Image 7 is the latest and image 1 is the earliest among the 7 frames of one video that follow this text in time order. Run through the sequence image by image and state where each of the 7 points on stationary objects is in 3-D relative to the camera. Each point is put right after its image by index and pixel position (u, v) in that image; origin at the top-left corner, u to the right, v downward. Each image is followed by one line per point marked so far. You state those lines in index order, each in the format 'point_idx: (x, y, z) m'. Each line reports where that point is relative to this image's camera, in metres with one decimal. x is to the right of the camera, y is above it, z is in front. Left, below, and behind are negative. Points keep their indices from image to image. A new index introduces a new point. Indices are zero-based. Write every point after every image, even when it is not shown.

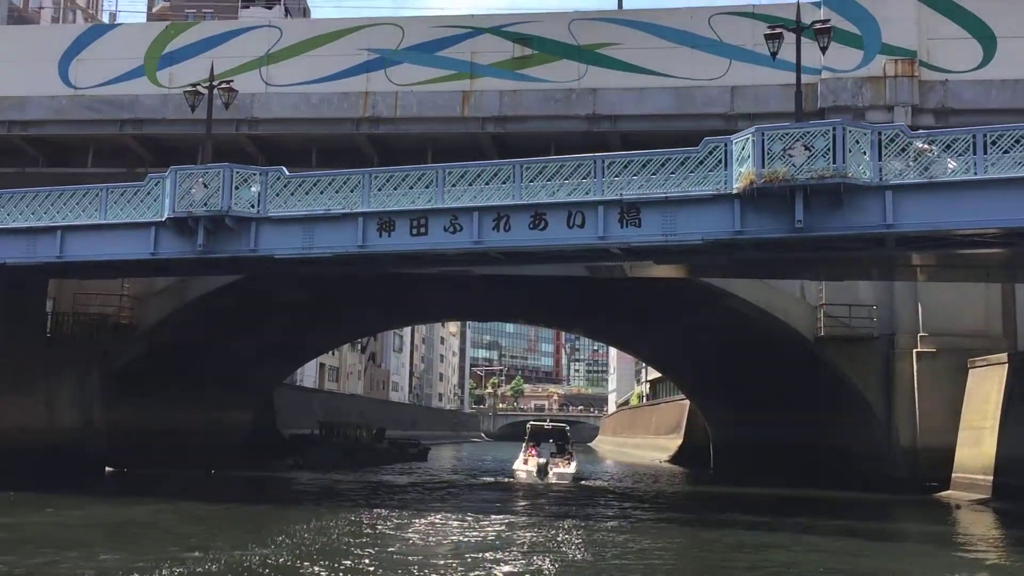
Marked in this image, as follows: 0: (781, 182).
0: (+4.9, +1.9, +18.1) m
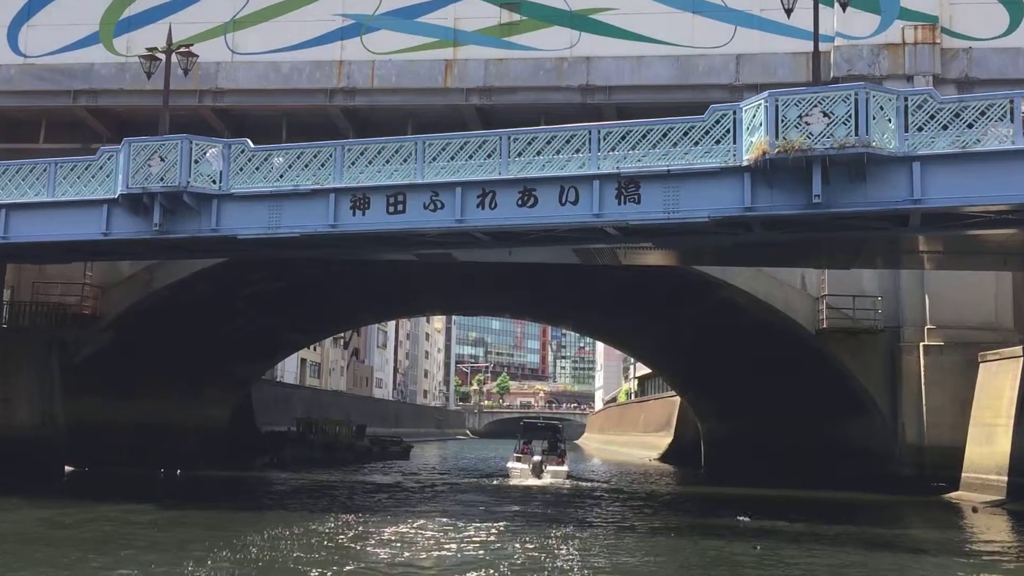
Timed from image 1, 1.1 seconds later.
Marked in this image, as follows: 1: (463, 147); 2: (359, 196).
0: (+4.6, +2.2, +16.3) m
1: (-0.9, +2.7, +19.0) m
2: (-3.0, +1.8, +19.5) m
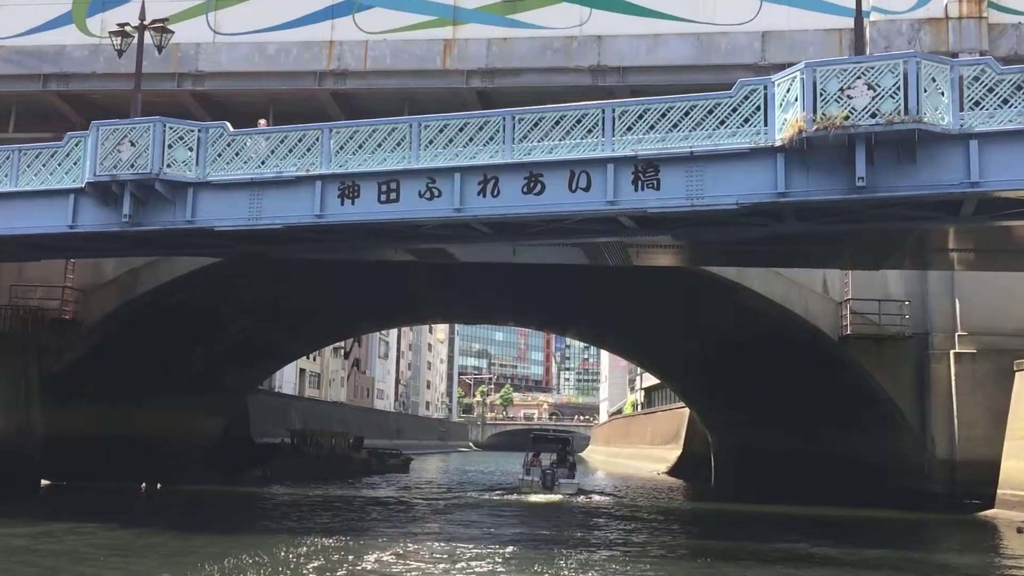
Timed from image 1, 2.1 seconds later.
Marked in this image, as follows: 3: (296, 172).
0: (+4.7, +2.3, +14.5) m
1: (-0.9, +2.7, +17.2) m
2: (-2.9, +1.9, +17.7) m
3: (-3.9, +2.1, +17.8) m
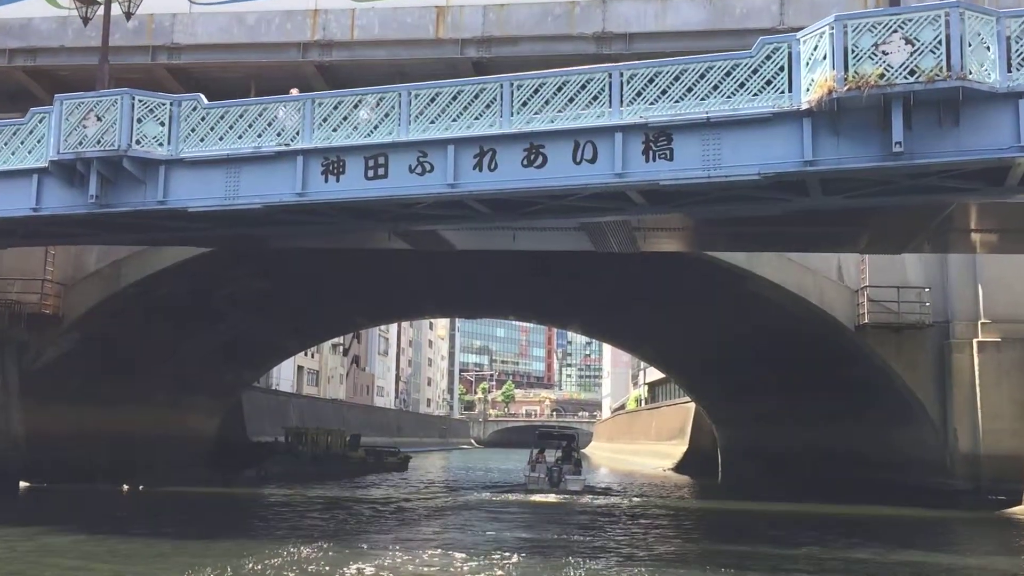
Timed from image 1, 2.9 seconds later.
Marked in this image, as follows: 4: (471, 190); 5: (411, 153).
0: (+4.7, +2.6, +13.0) m
1: (-0.9, +3.0, +15.7) m
2: (-2.9, +2.1, +16.2) m
3: (-3.9, +2.3, +16.4) m
4: (-0.6, +1.5, +15.4) m
5: (-1.6, +2.2, +15.8) m
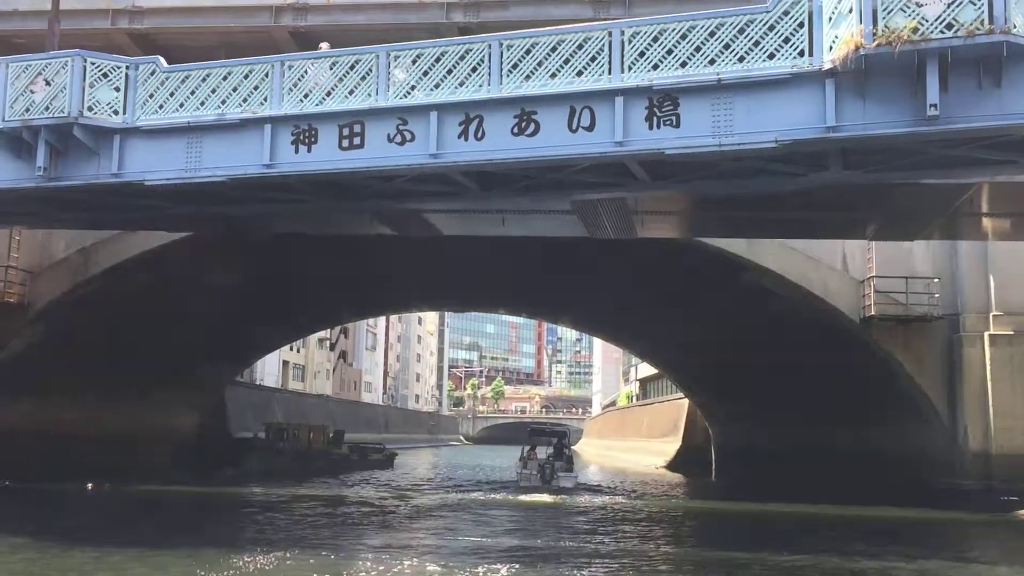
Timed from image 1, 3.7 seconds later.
0: (+4.6, +2.8, +11.6) m
1: (-1.0, +3.3, +14.3) m
2: (-3.1, +2.4, +14.8) m
3: (-4.1, +2.6, +14.9) m
4: (-0.8, +1.8, +13.9) m
5: (-1.8, +2.4, +14.4) m
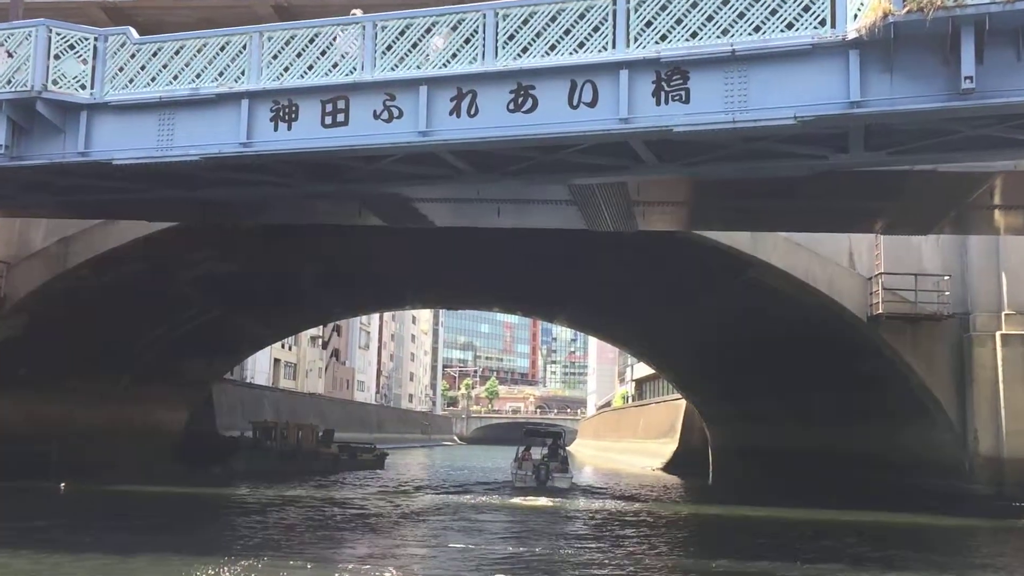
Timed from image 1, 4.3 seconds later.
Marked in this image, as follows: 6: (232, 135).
0: (+4.5, +2.9, +10.6) m
1: (-1.1, +3.4, +13.2) m
2: (-3.2, +2.6, +13.7) m
3: (-4.1, +2.8, +13.9) m
4: (-0.8, +1.9, +12.9) m
5: (-1.8, +2.6, +13.3) m
6: (-3.9, +2.1, +13.9) m
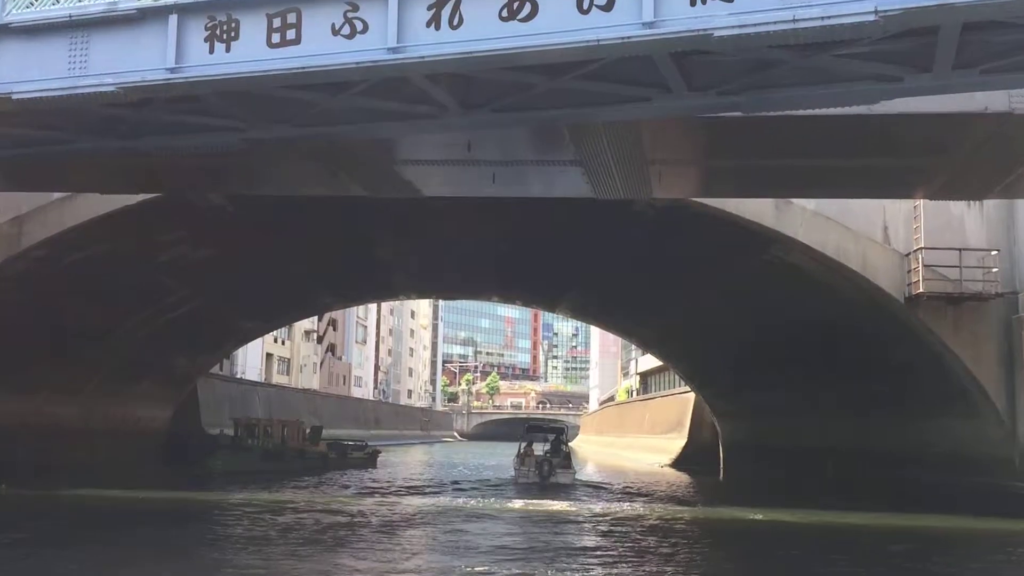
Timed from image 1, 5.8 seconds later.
0: (+4.5, +3.4, +7.9) m
1: (-1.2, +3.9, +10.5) m
2: (-3.2, +3.0, +11.0) m
3: (-4.2, +3.2, +11.2) m
4: (-0.9, +2.4, +10.2) m
5: (-1.9, +3.0, +10.6) m
6: (-4.0, +2.6, +11.2) m
